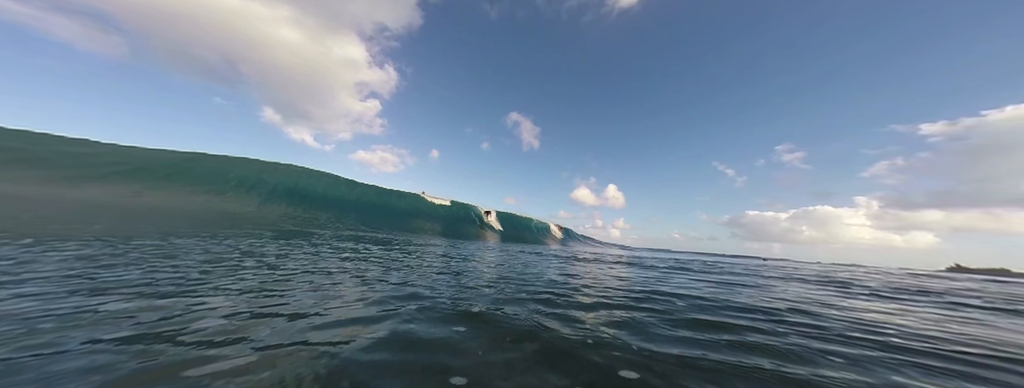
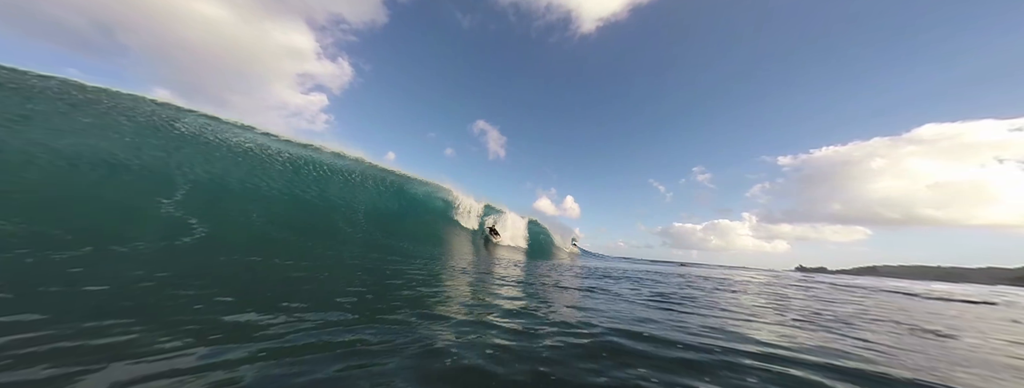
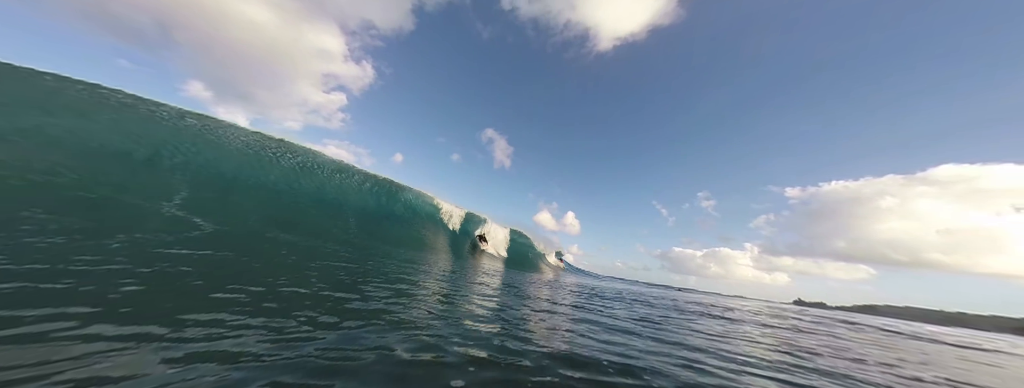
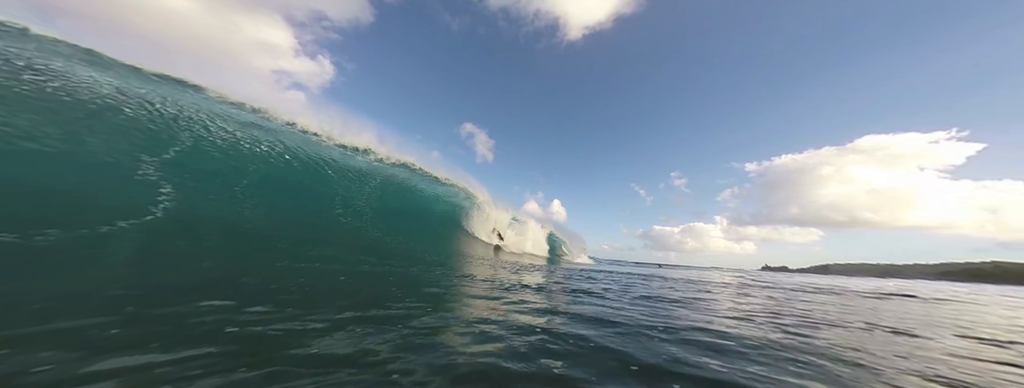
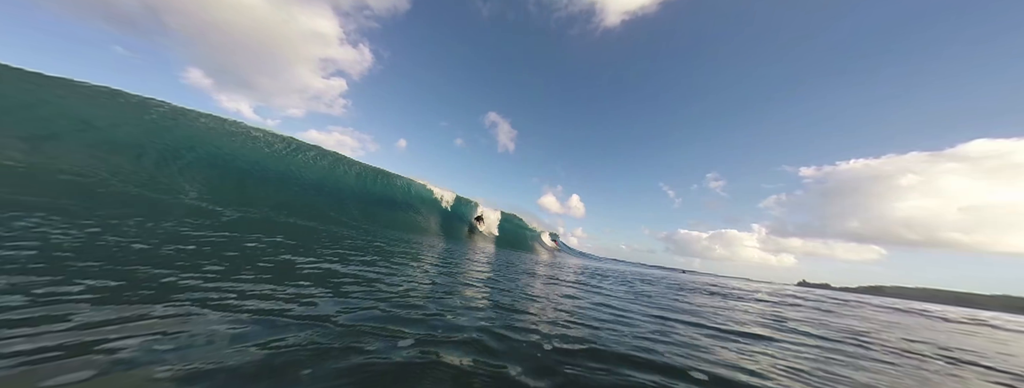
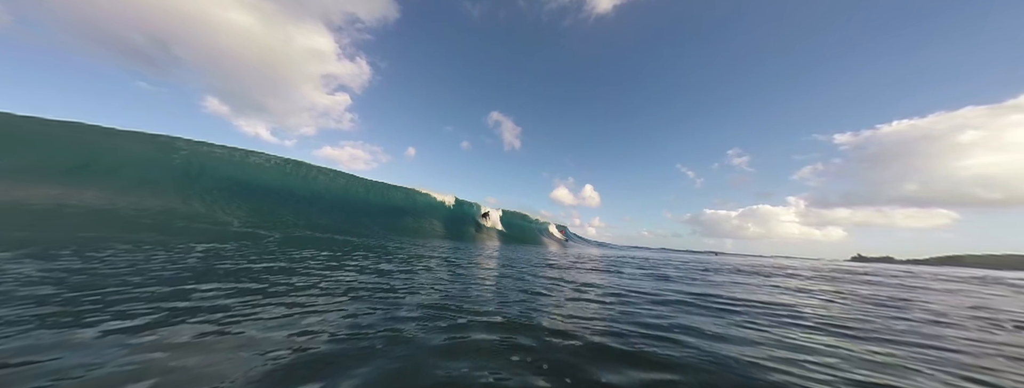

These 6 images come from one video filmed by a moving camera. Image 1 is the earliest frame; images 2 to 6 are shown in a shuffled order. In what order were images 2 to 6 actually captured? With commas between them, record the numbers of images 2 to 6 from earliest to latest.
6, 5, 3, 2, 4
